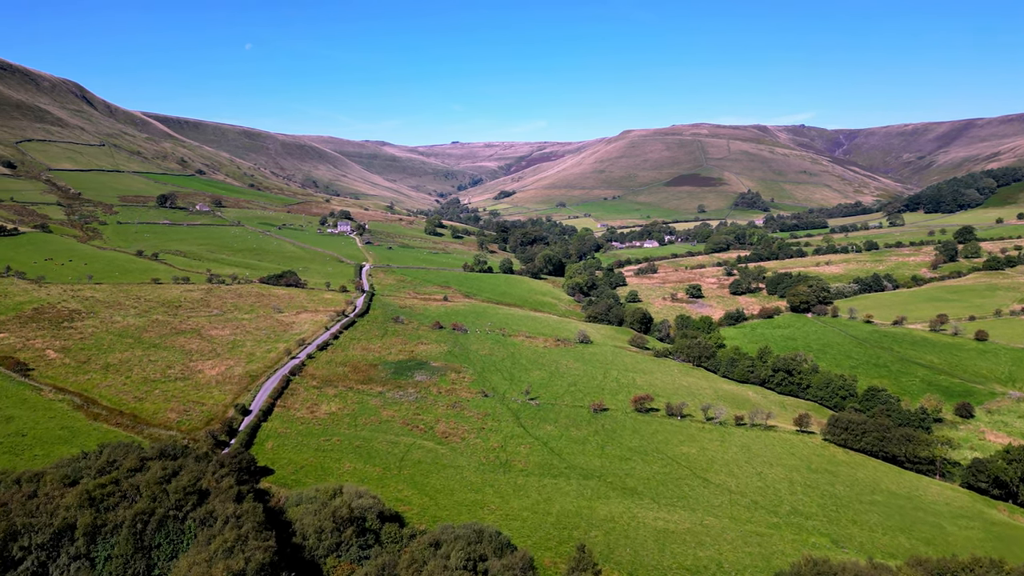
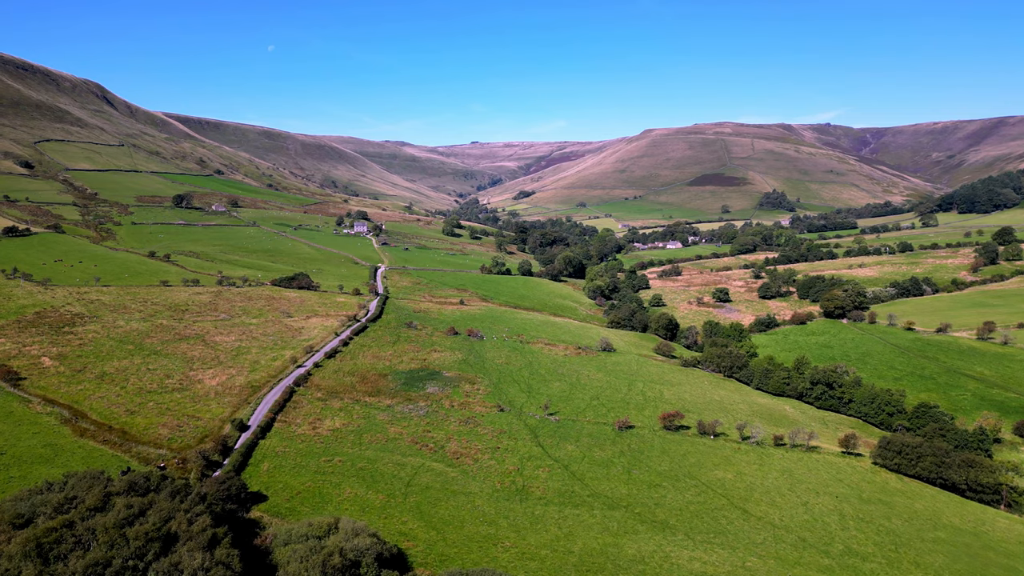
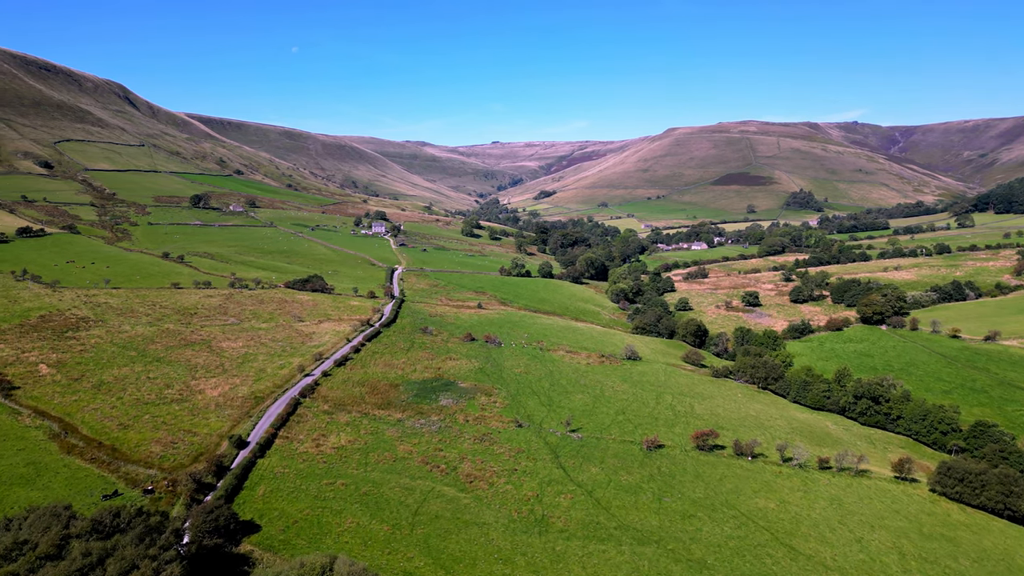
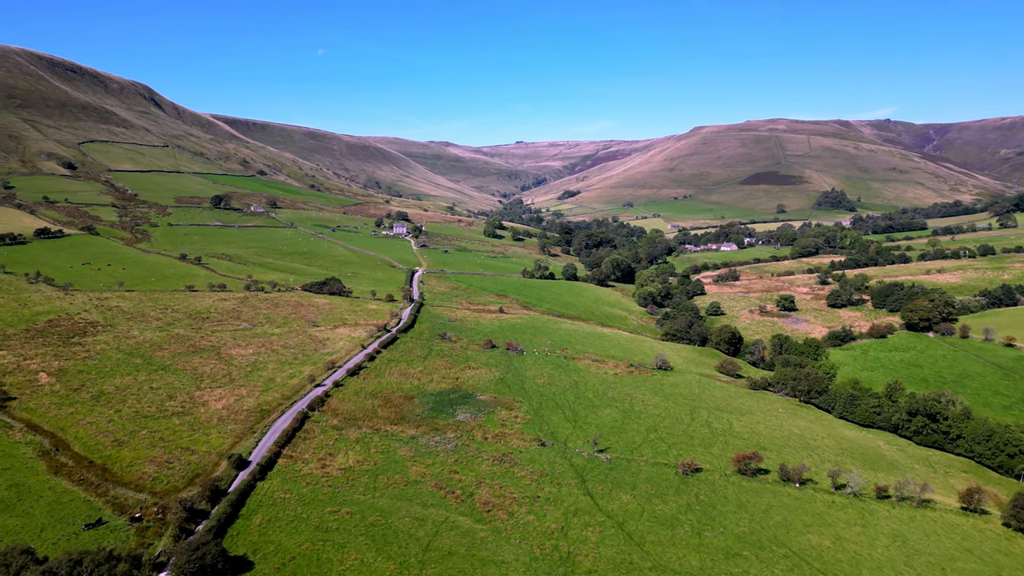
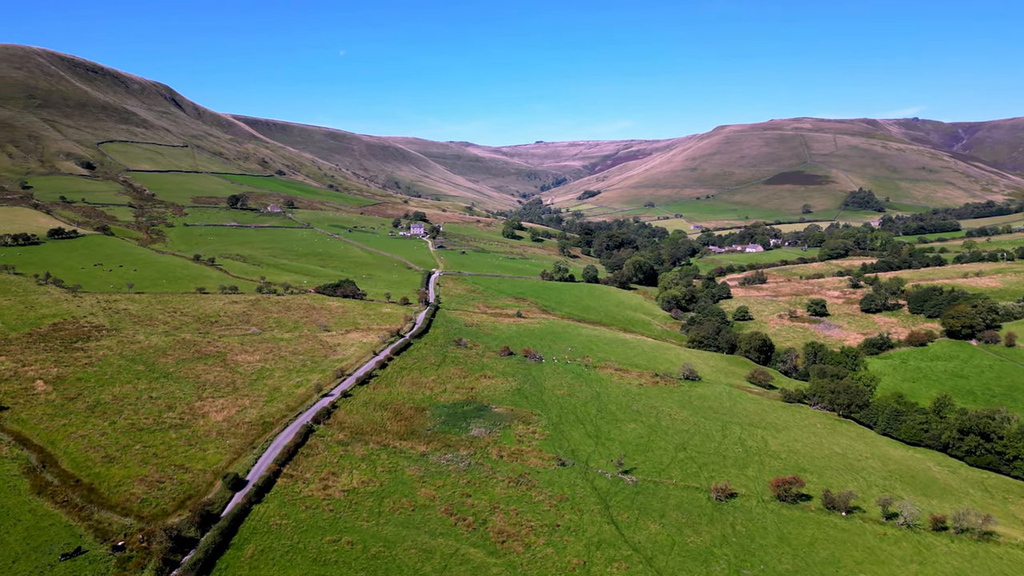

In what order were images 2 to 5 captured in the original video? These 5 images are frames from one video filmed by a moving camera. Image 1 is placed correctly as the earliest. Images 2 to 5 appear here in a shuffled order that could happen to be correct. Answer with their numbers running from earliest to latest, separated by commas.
2, 3, 4, 5
